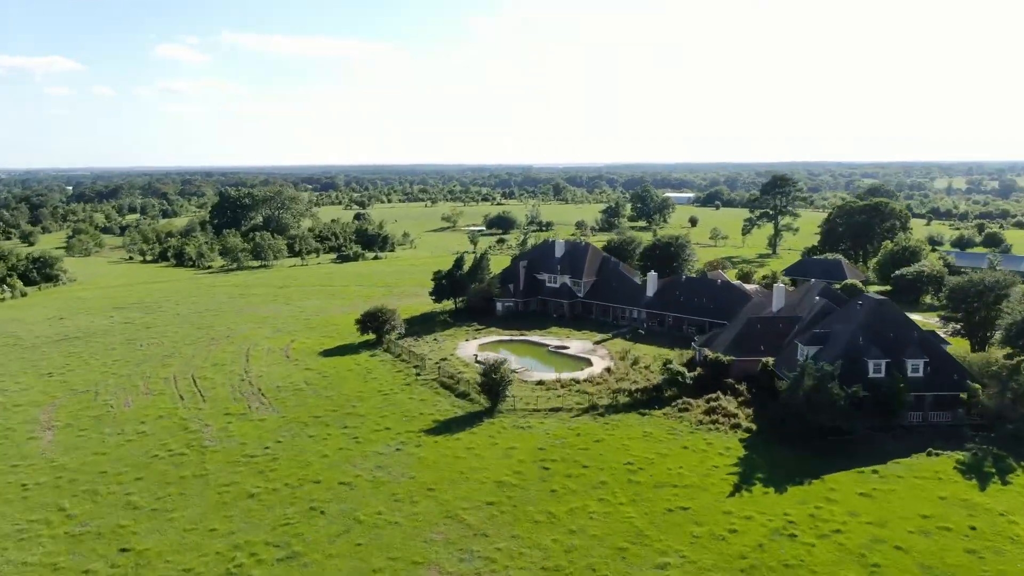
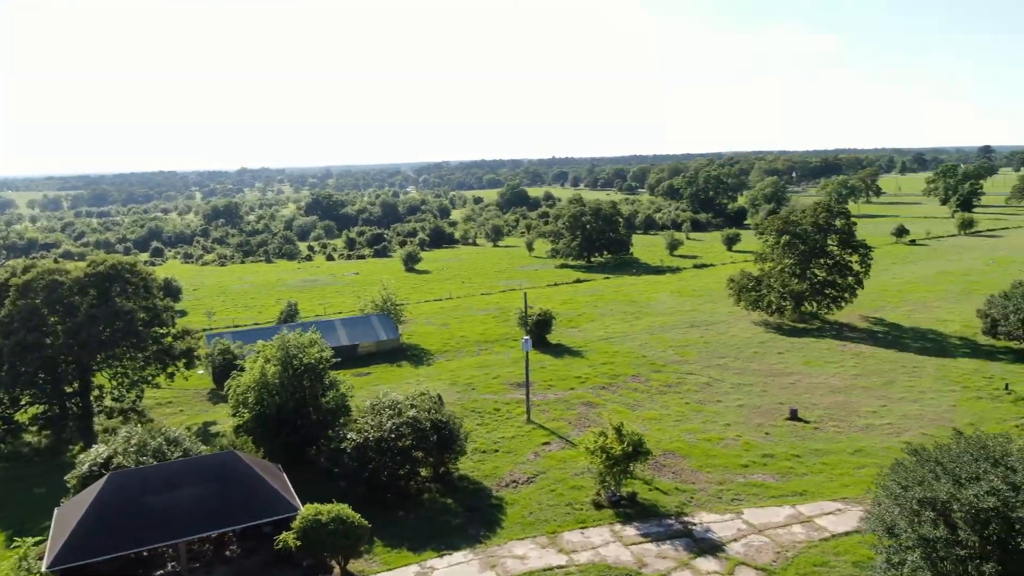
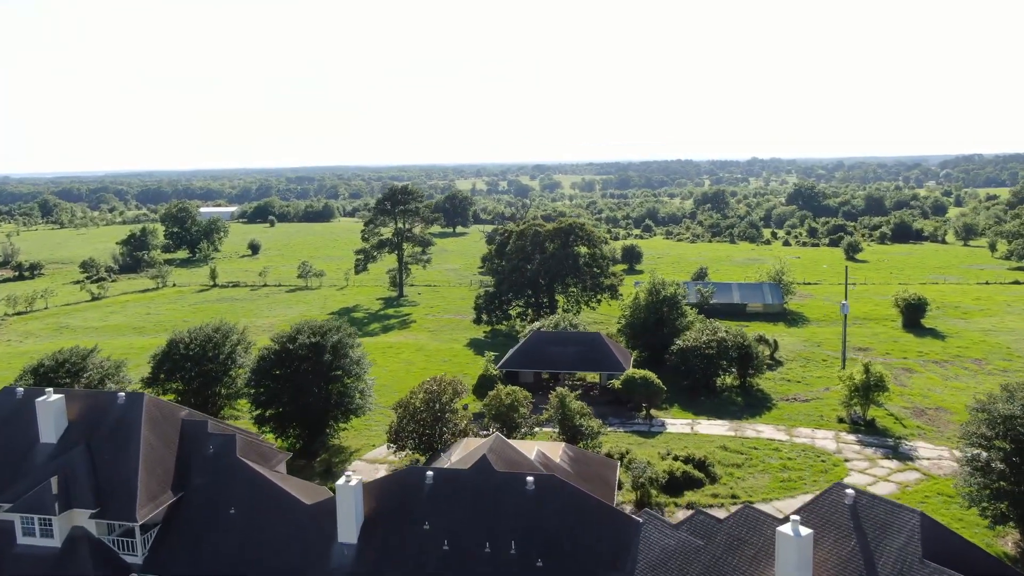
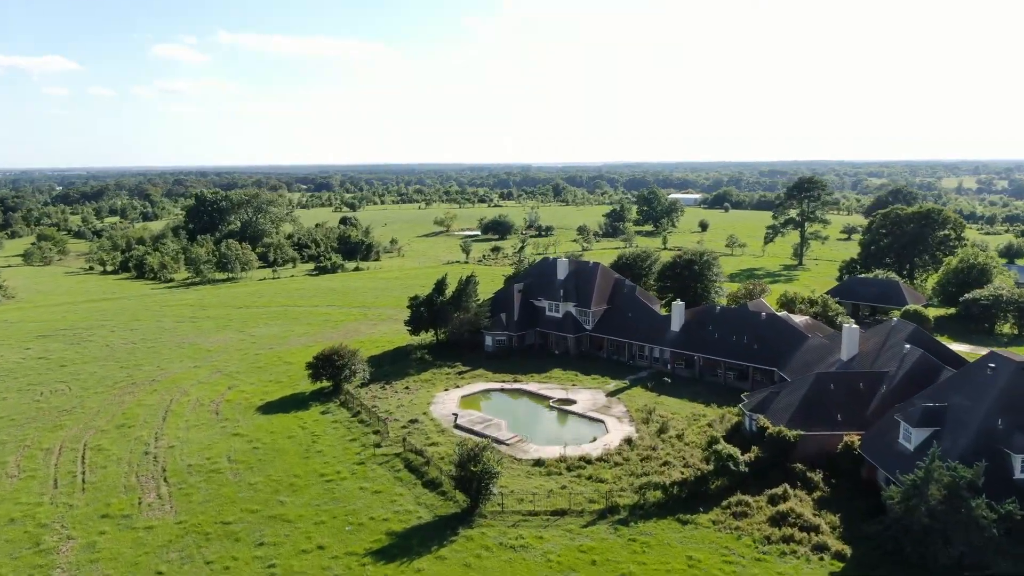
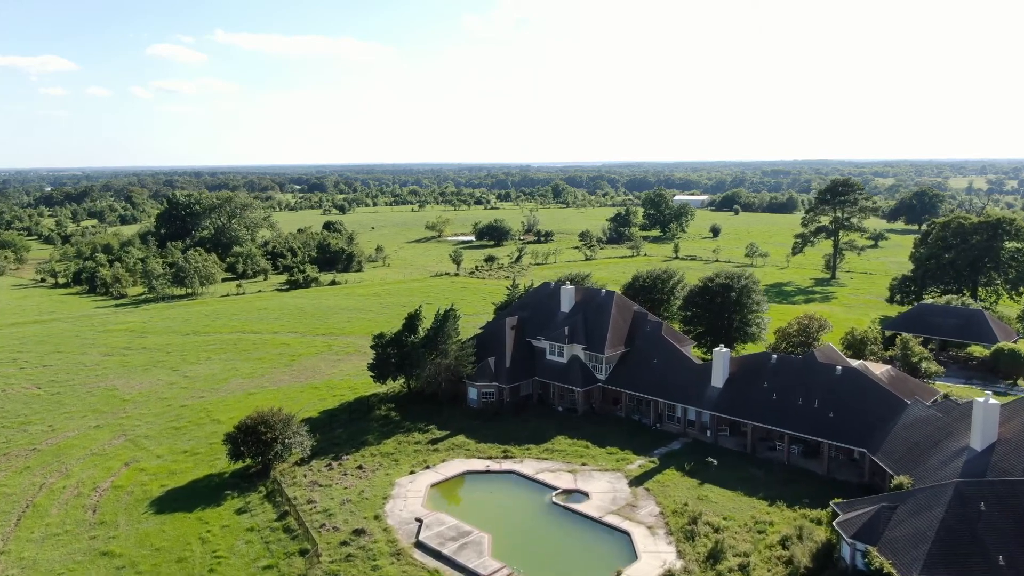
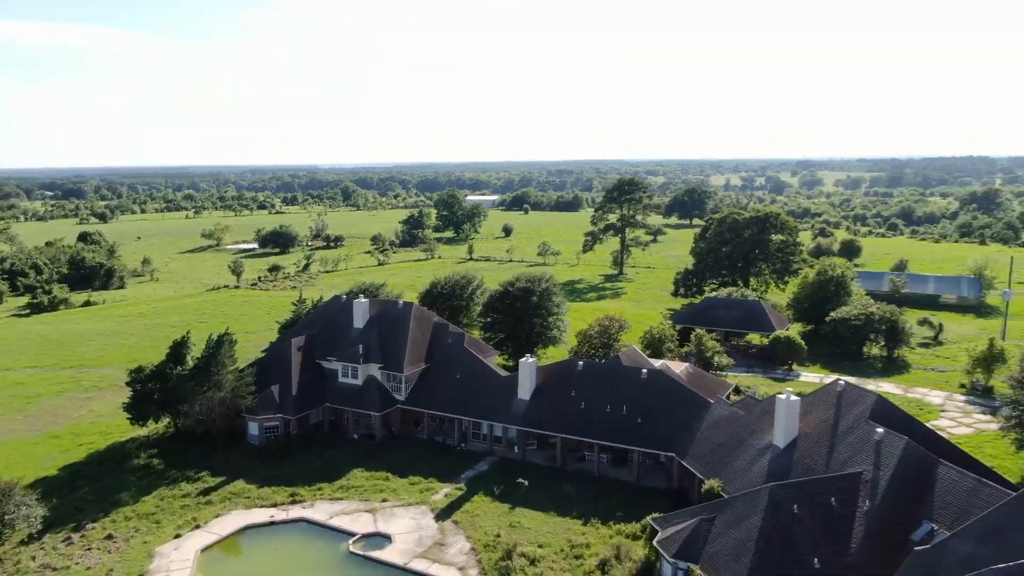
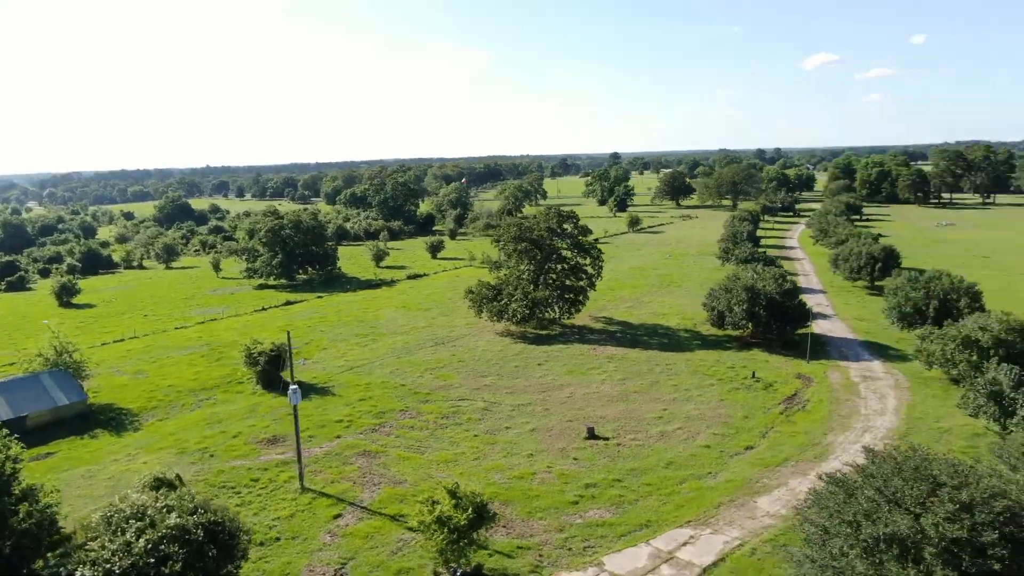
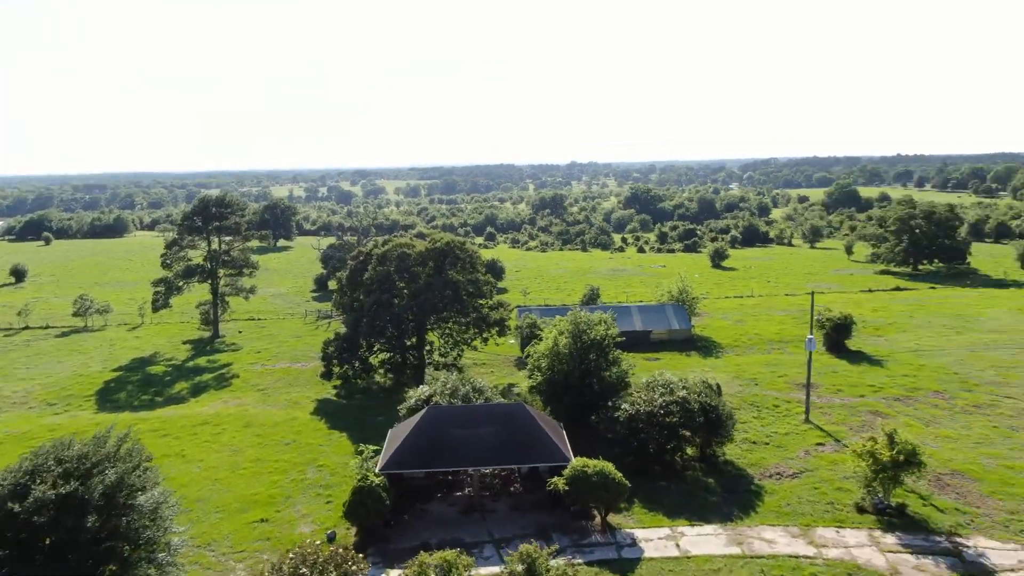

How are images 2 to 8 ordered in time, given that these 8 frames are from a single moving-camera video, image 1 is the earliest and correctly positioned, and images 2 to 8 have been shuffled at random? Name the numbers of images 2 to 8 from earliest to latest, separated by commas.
4, 5, 6, 3, 8, 2, 7
